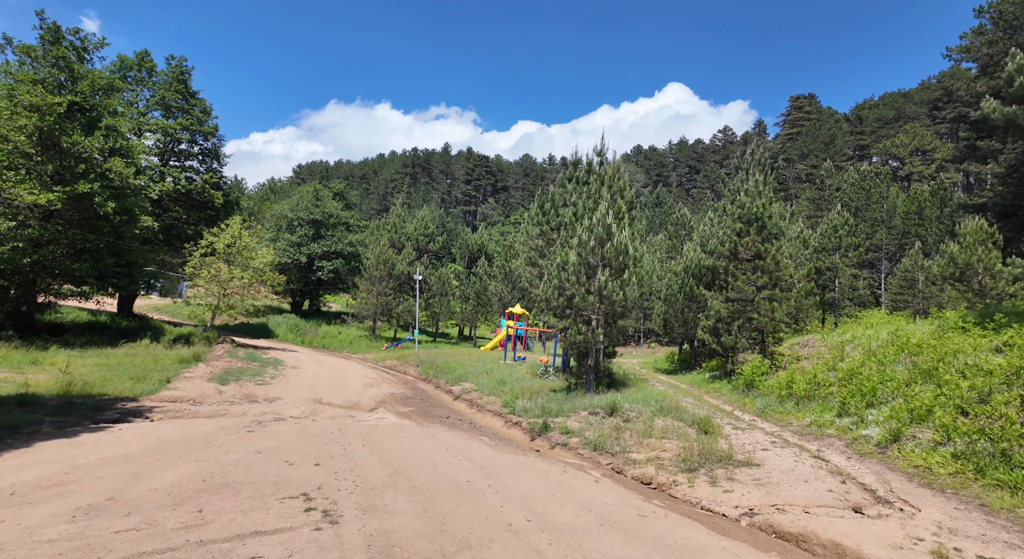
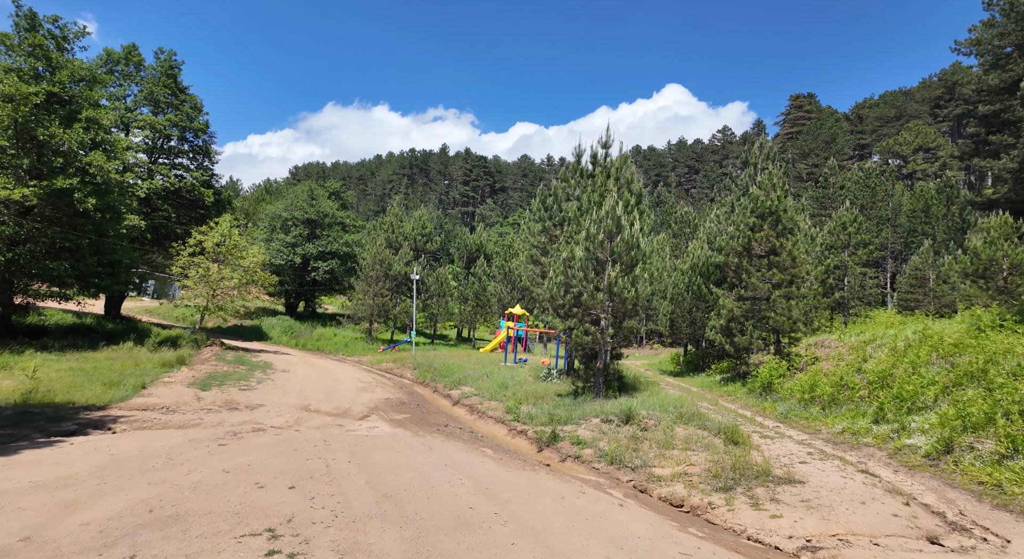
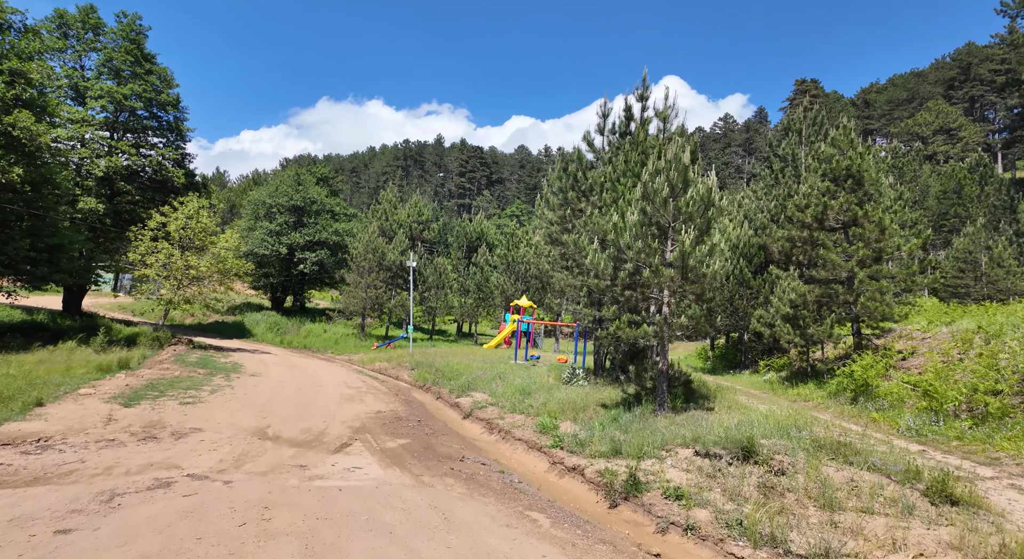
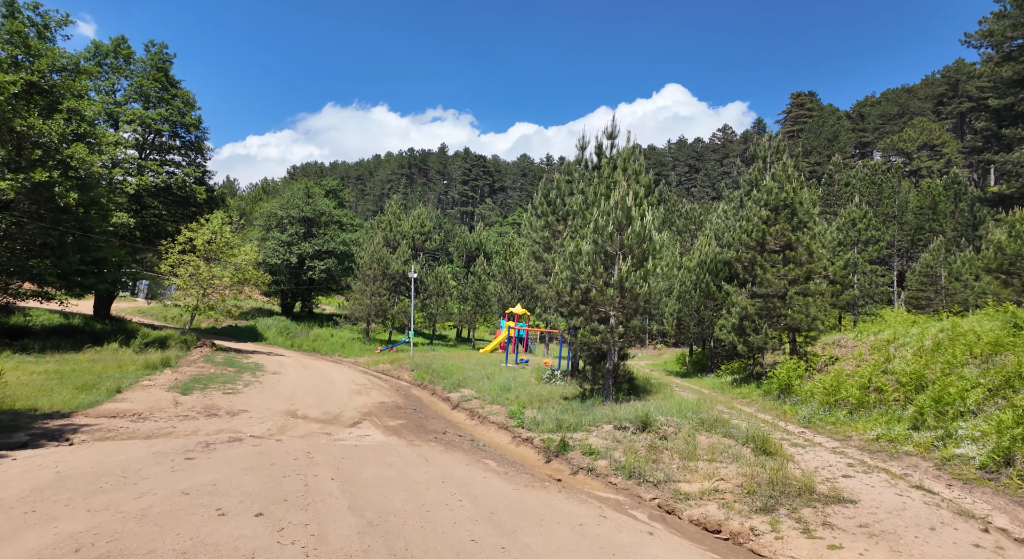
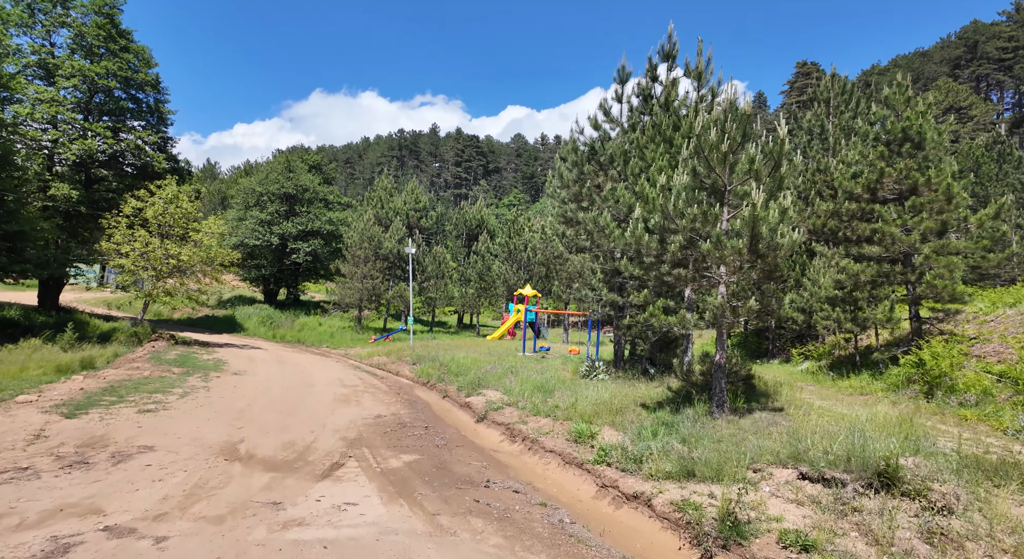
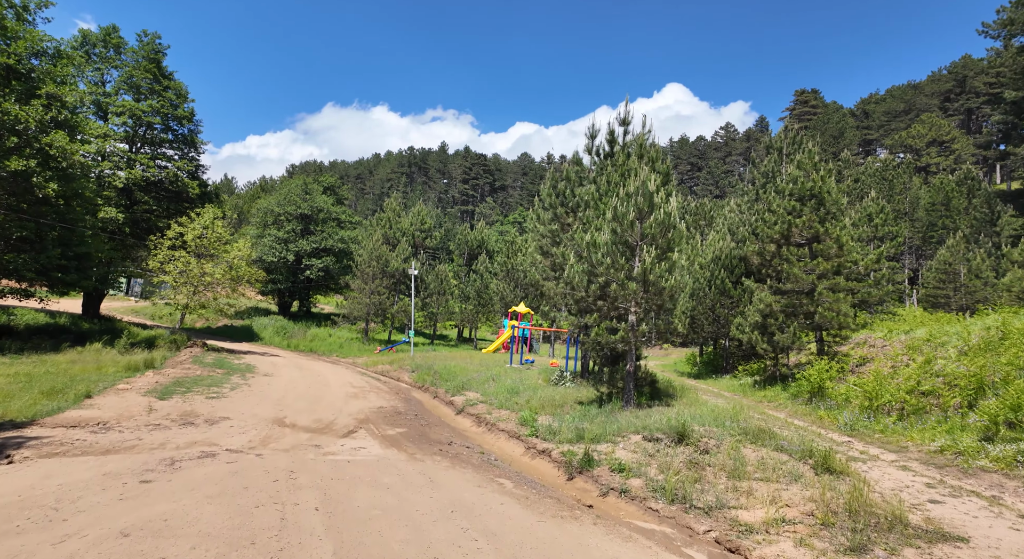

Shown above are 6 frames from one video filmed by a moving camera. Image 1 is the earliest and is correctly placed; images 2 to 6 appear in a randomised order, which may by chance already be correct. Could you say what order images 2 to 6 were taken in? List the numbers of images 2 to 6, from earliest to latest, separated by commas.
2, 4, 6, 3, 5
